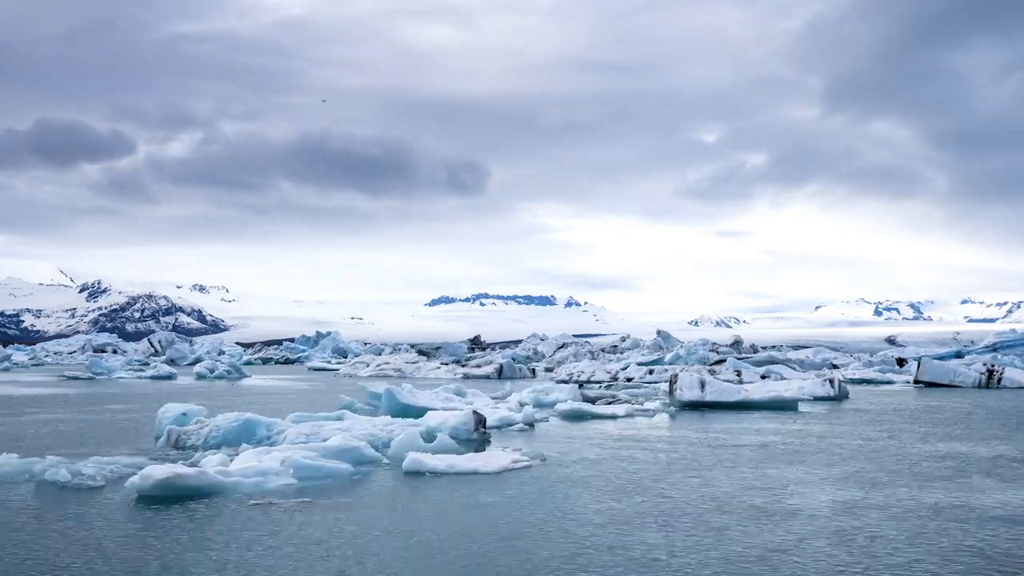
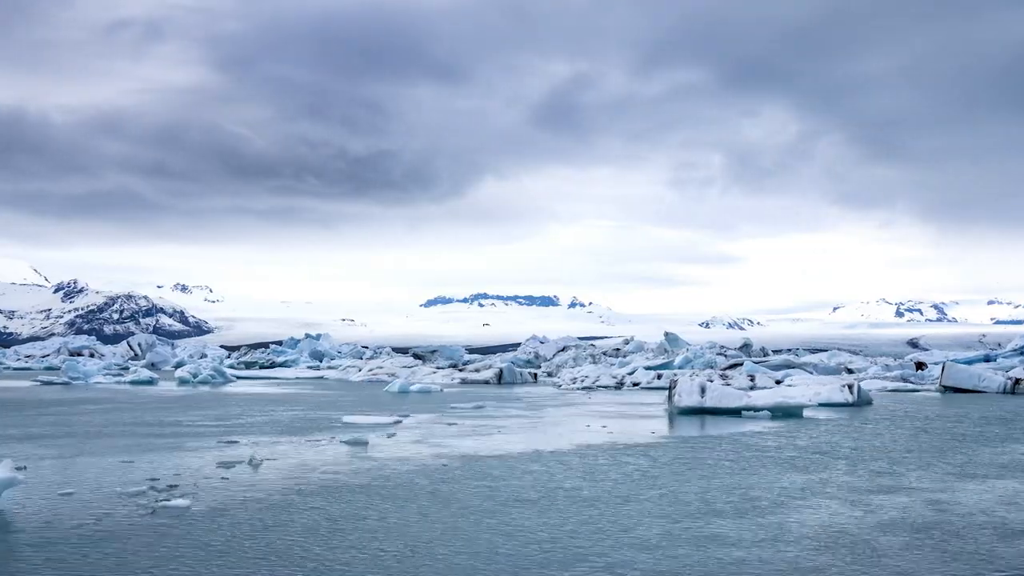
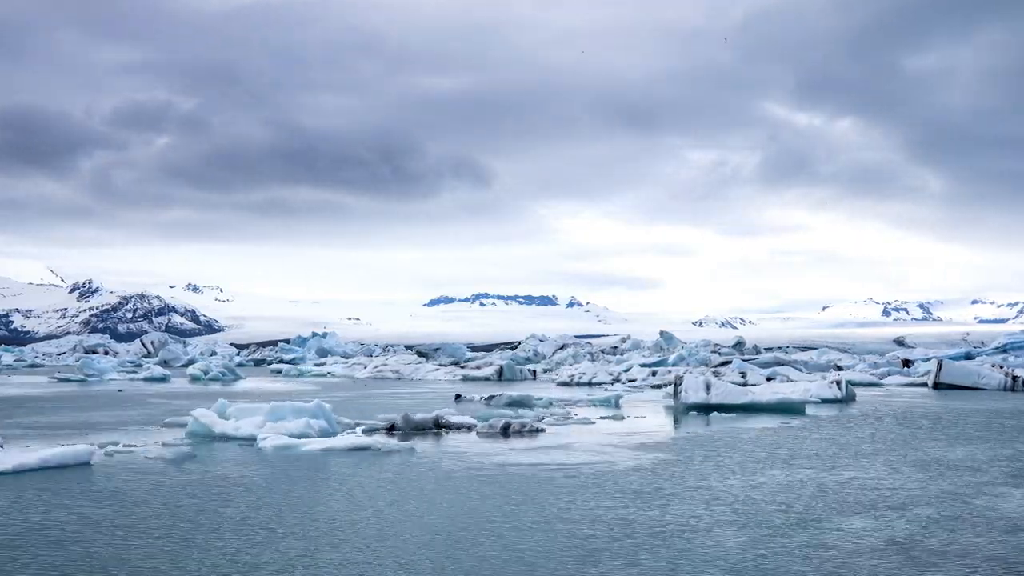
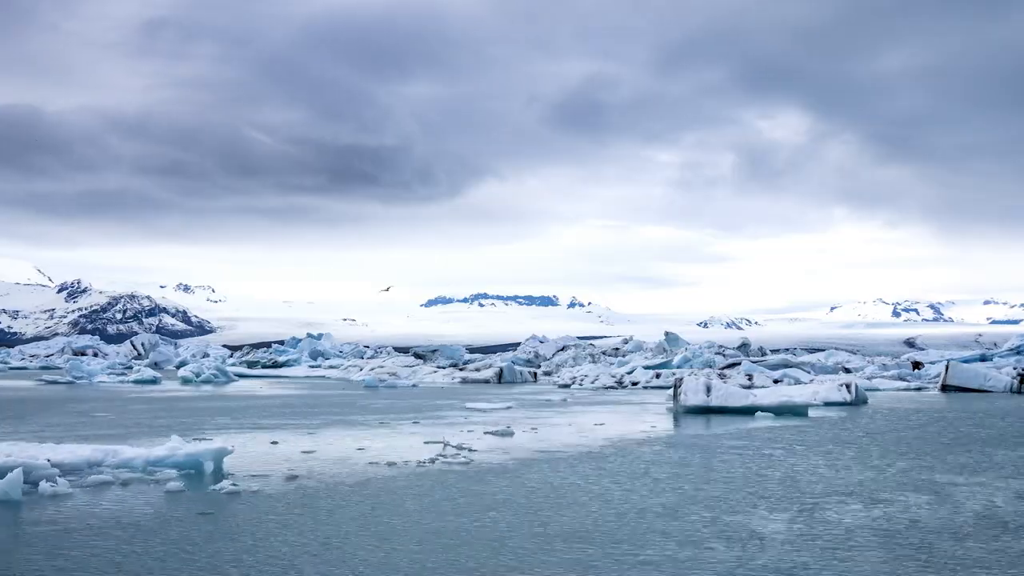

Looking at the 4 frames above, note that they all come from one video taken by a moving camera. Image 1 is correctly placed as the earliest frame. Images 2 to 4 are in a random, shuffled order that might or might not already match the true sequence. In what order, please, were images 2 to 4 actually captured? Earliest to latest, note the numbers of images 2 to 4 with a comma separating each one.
3, 4, 2
